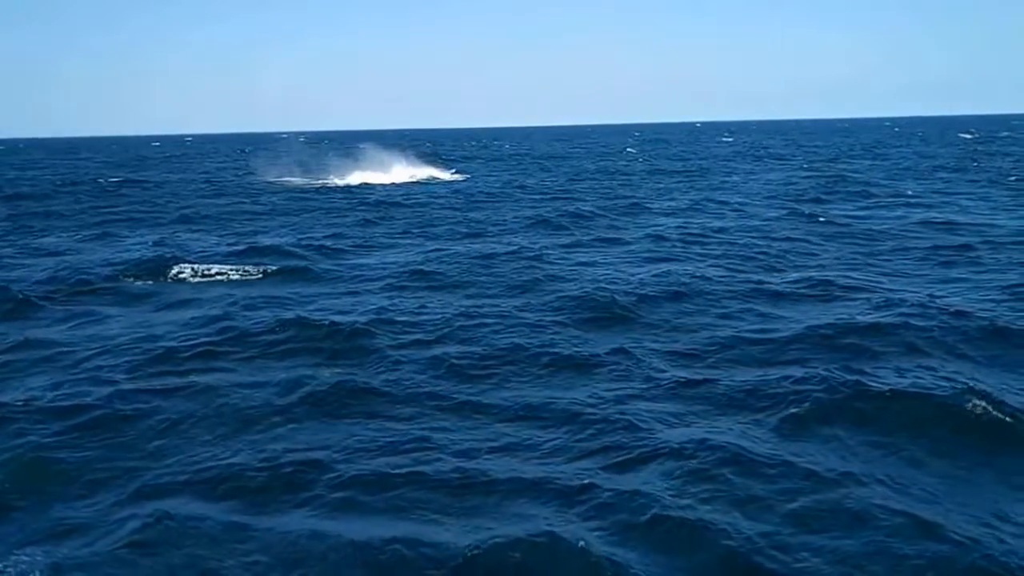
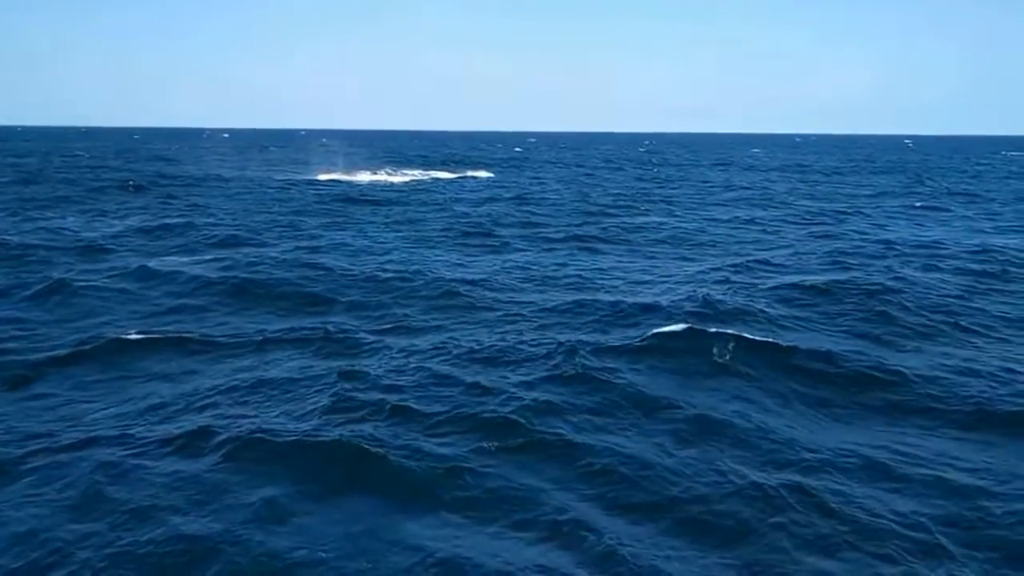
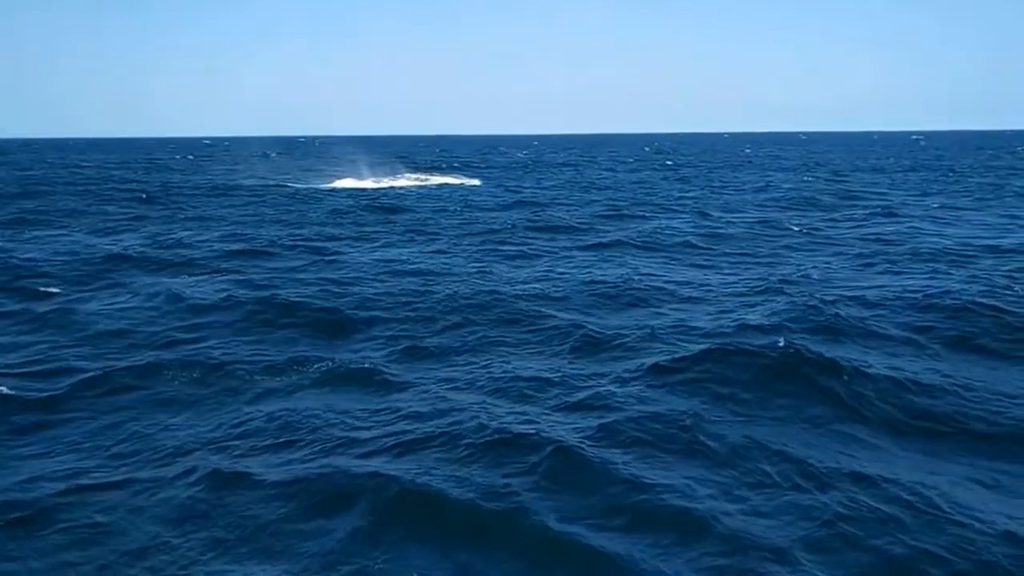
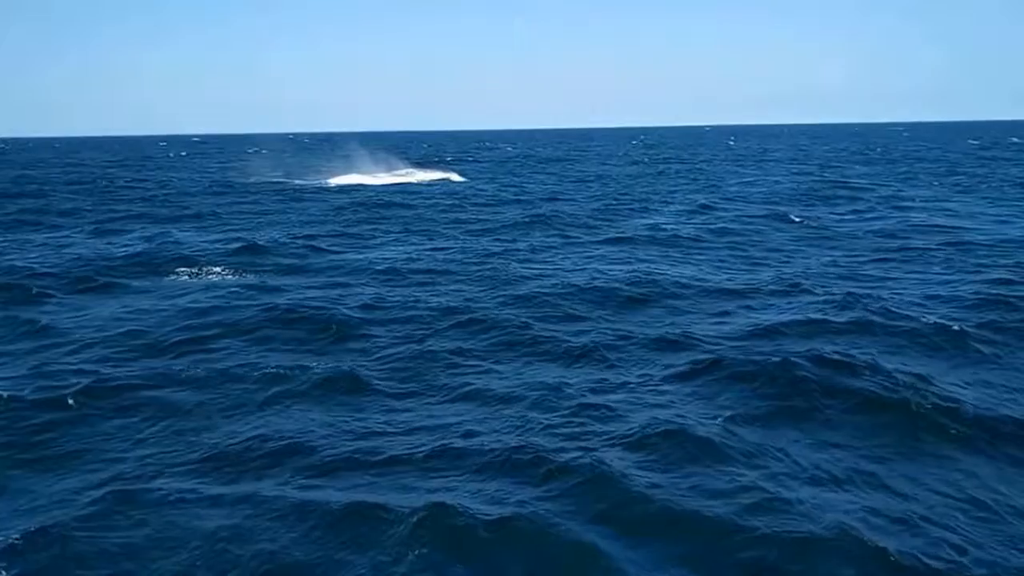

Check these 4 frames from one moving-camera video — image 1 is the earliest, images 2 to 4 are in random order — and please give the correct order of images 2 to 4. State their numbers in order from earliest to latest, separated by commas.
4, 3, 2
